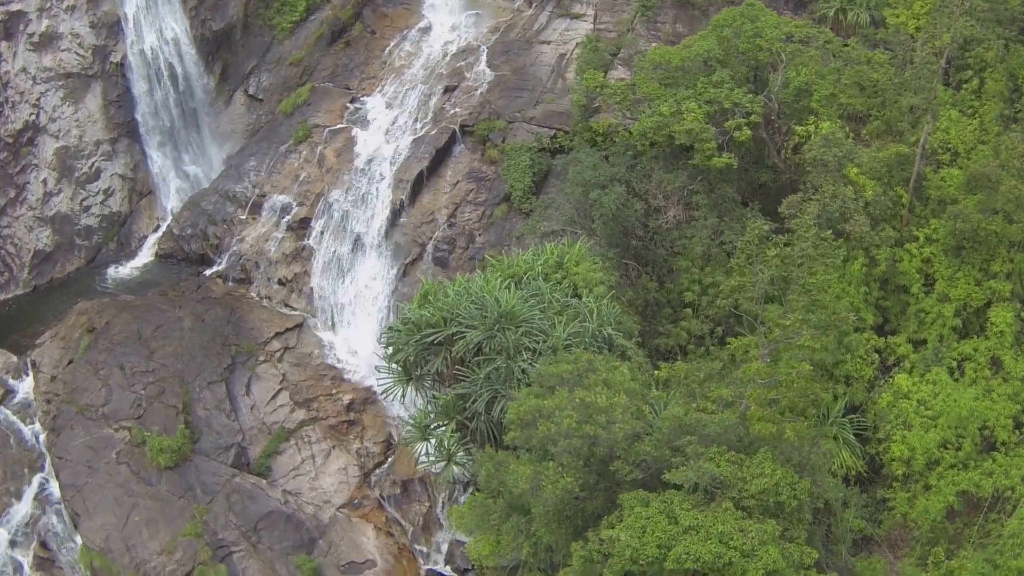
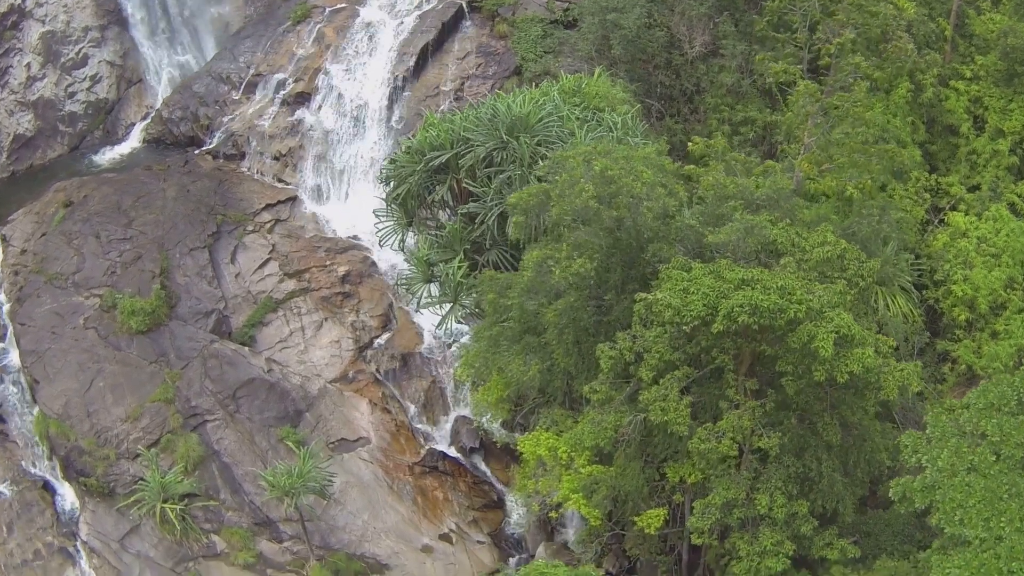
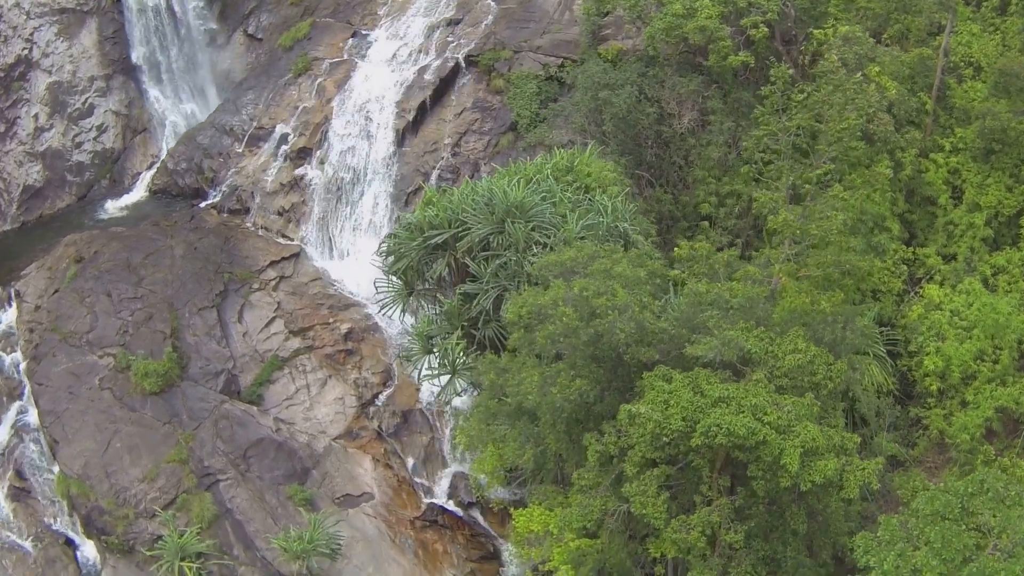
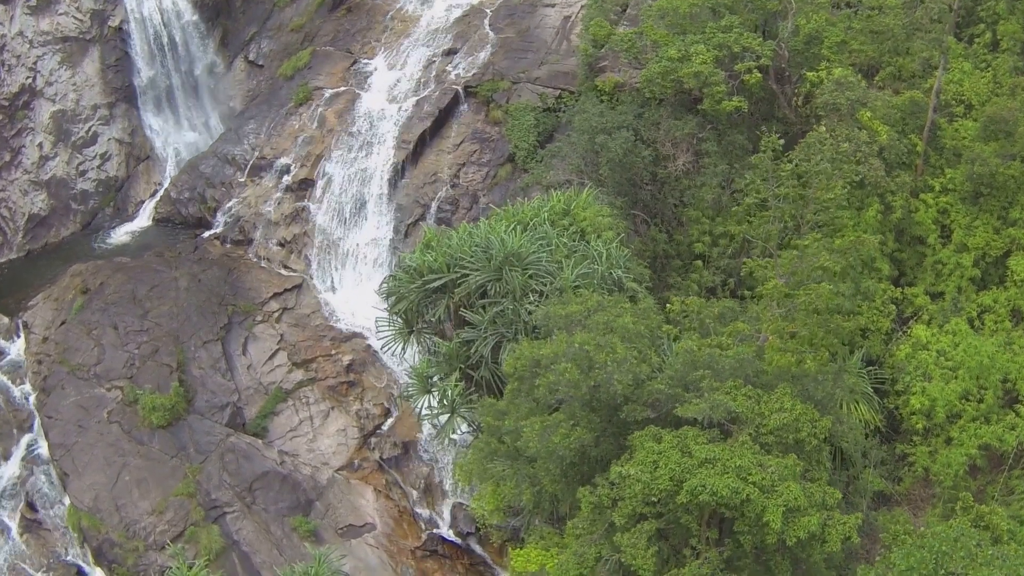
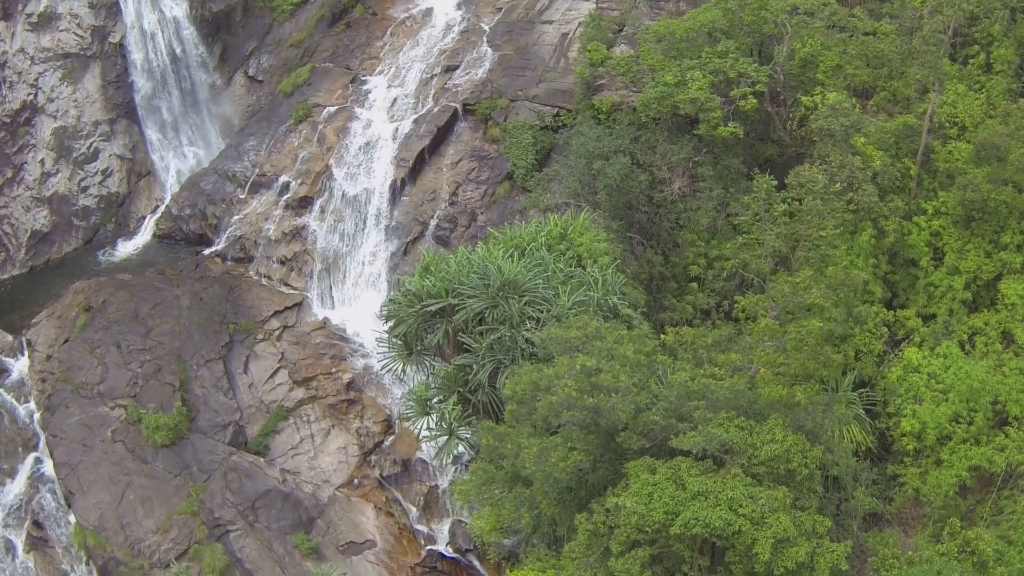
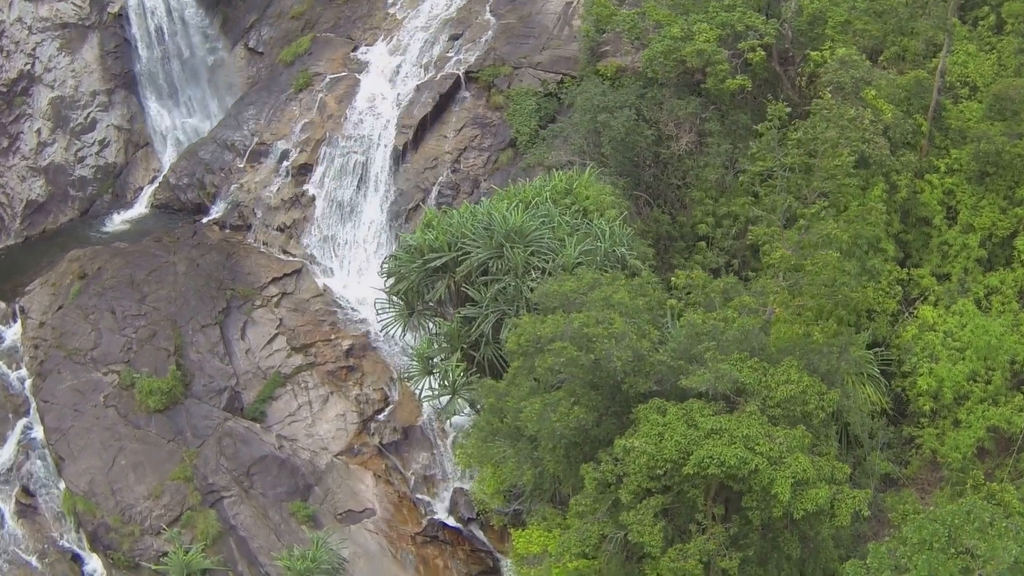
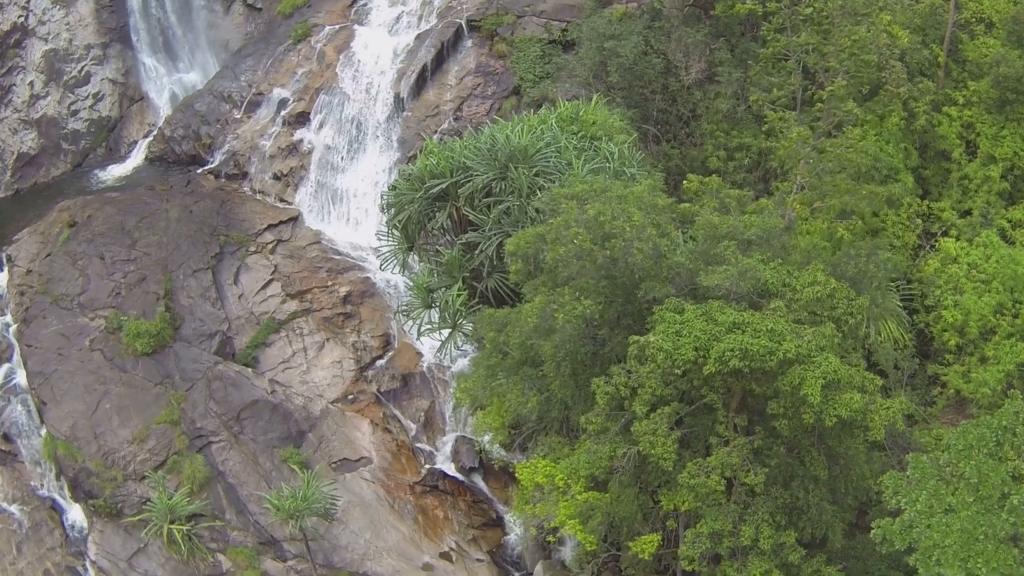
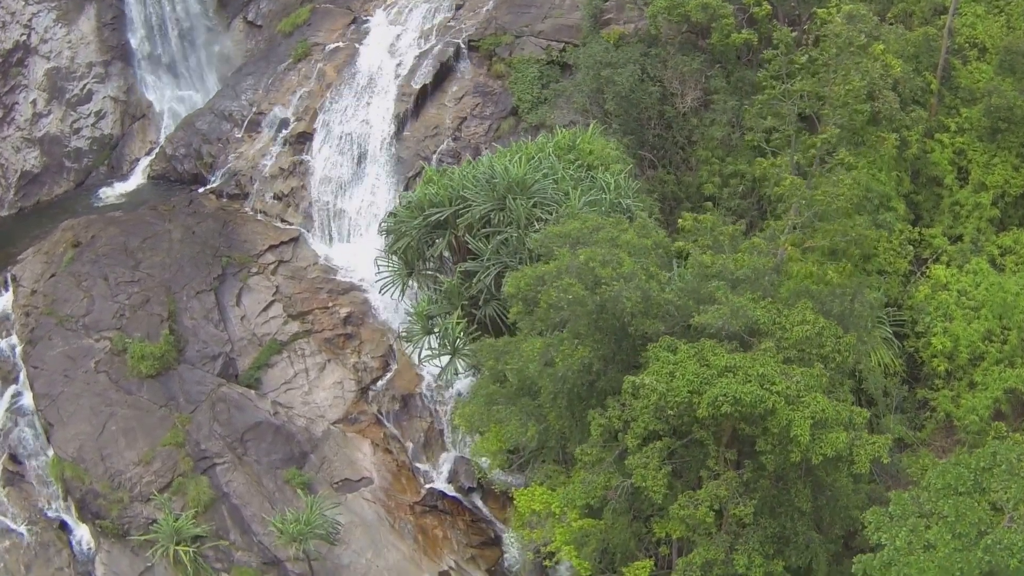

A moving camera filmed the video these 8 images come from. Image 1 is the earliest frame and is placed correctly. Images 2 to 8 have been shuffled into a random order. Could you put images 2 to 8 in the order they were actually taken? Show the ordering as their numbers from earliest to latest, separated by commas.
5, 4, 6, 3, 8, 7, 2
